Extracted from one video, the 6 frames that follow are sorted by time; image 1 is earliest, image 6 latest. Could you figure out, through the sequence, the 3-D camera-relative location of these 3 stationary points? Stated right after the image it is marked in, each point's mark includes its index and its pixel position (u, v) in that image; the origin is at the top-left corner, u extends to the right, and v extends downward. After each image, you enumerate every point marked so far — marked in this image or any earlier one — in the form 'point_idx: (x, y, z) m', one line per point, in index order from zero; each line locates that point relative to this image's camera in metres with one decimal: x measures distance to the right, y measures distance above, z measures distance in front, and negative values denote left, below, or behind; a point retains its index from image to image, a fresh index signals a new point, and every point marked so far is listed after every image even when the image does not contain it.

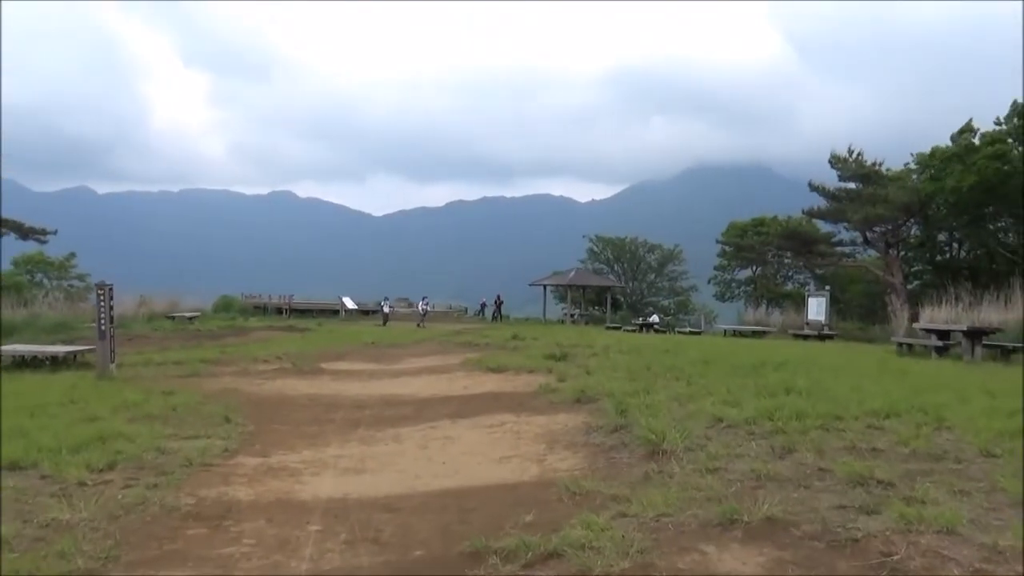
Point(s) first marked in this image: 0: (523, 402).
0: (+0.1, -1.0, +8.2) m
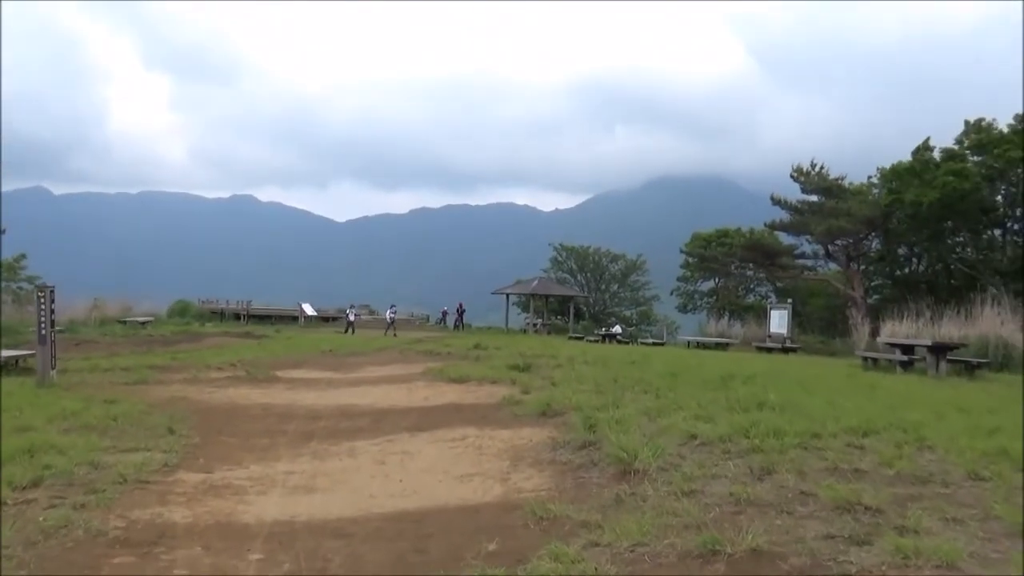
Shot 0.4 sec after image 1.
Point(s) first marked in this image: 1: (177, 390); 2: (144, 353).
0: (-0.2, -1.0, +7.8) m
1: (-3.6, -1.1, +10.4) m
2: (-6.2, -1.1, +16.2) m
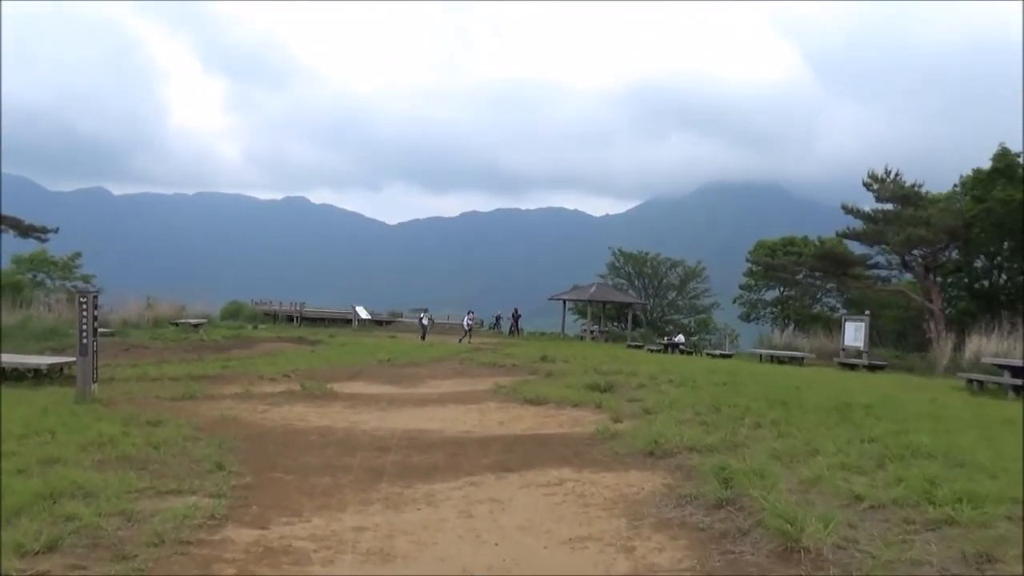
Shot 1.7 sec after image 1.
0: (+0.5, -1.1, +6.7) m
1: (-2.8, -1.2, +9.5) m
2: (-5.1, -1.2, +15.5) m
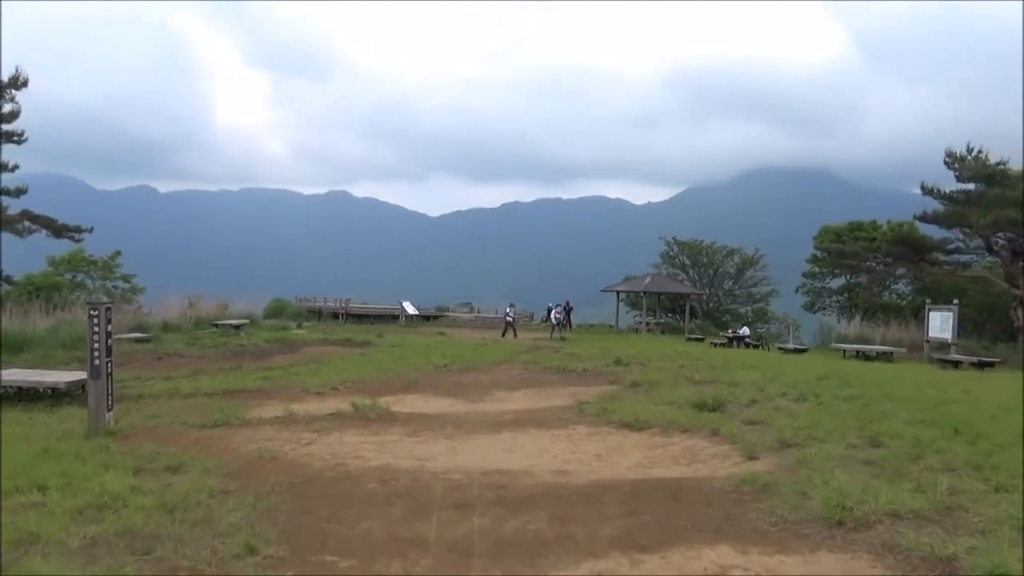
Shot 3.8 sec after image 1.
0: (+1.1, -1.2, +5.0) m
1: (-2.0, -1.2, +7.9) m
2: (-4.0, -1.2, +14.0) m
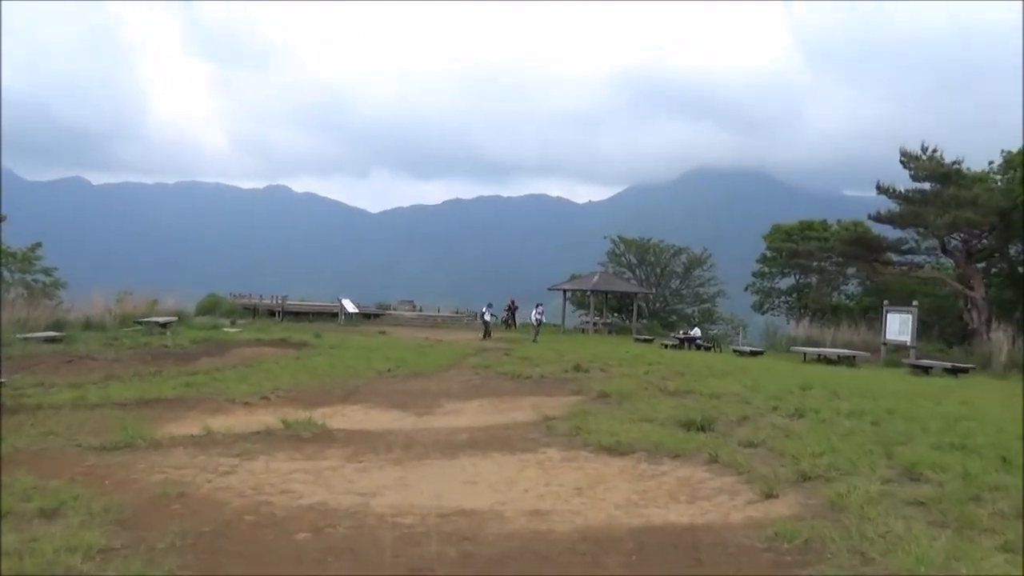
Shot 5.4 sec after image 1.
0: (+1.0, -1.2, +3.9) m
1: (-2.3, -1.2, +6.6) m
2: (-4.6, -1.1, +12.5) m
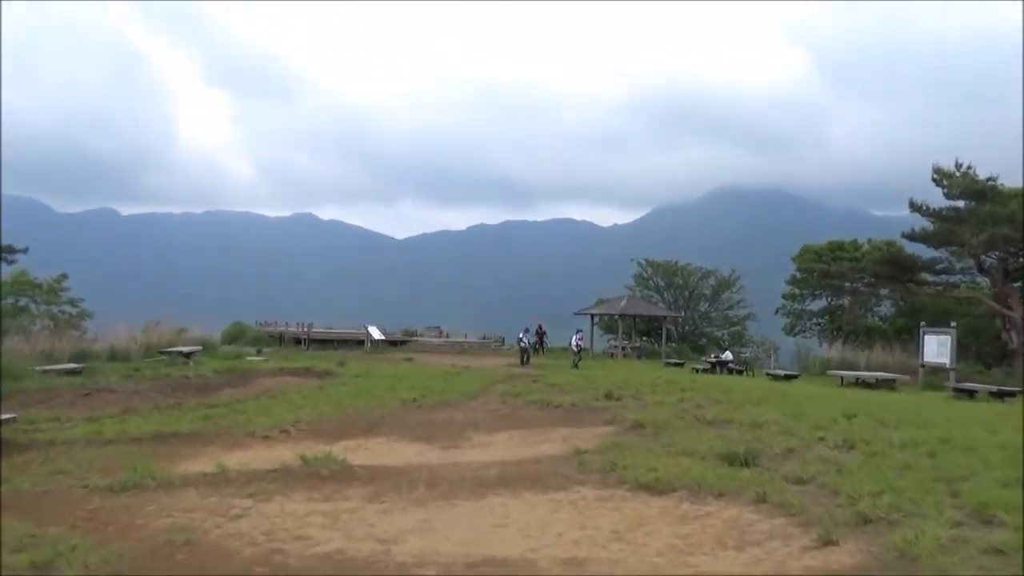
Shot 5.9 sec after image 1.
0: (+1.2, -1.3, +3.4) m
1: (-2.1, -1.4, +6.2) m
2: (-4.3, -1.5, +12.2) m
